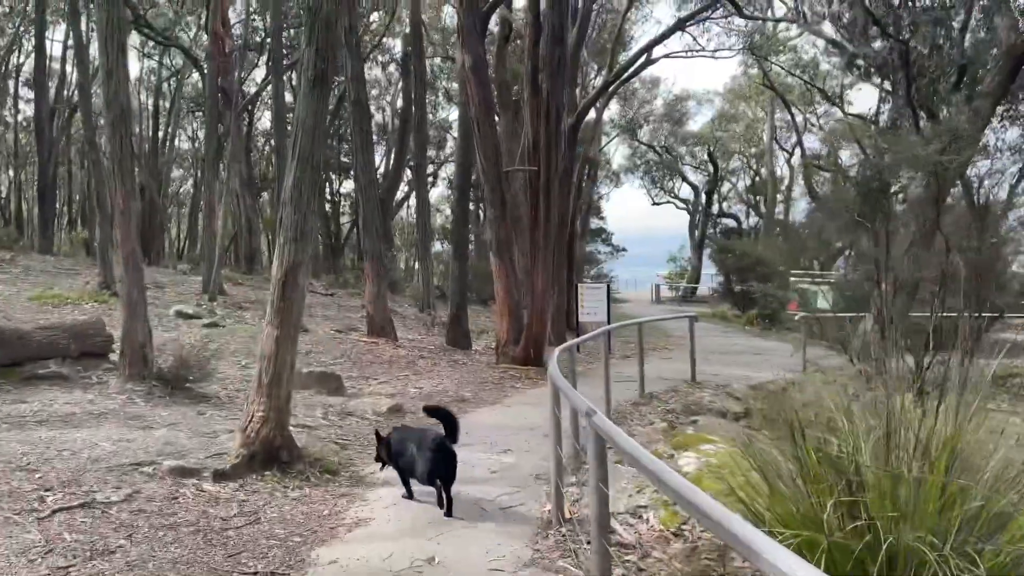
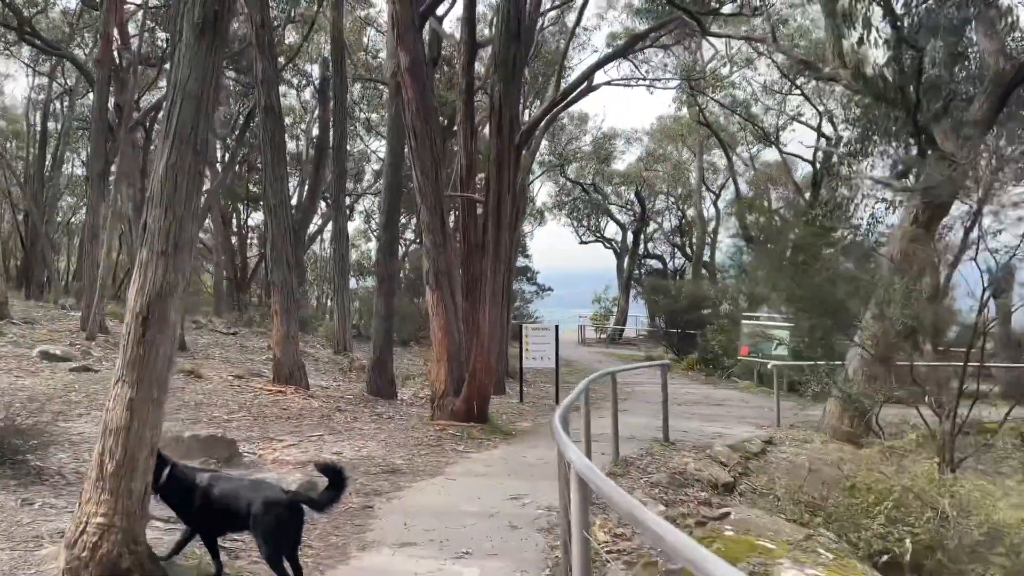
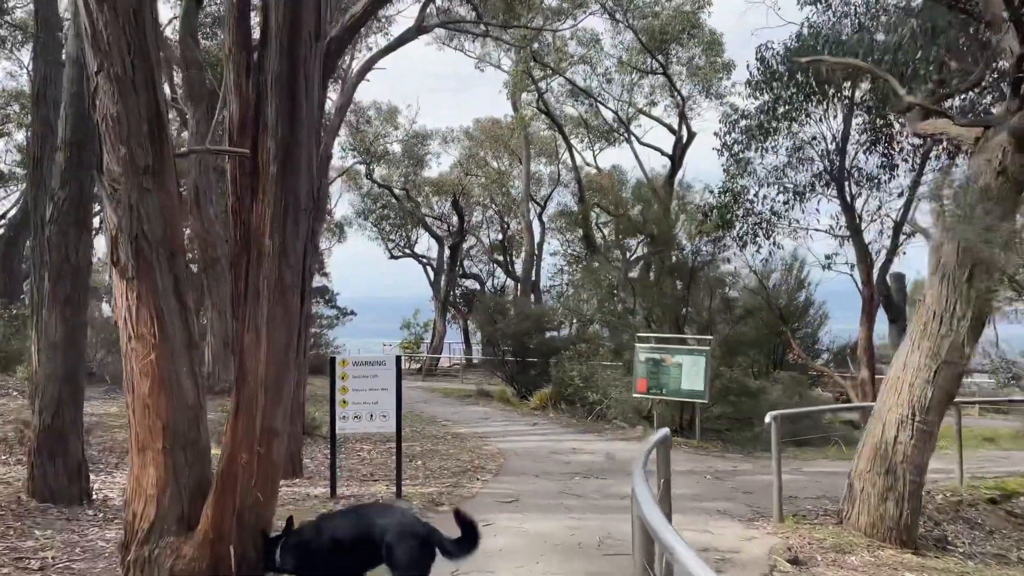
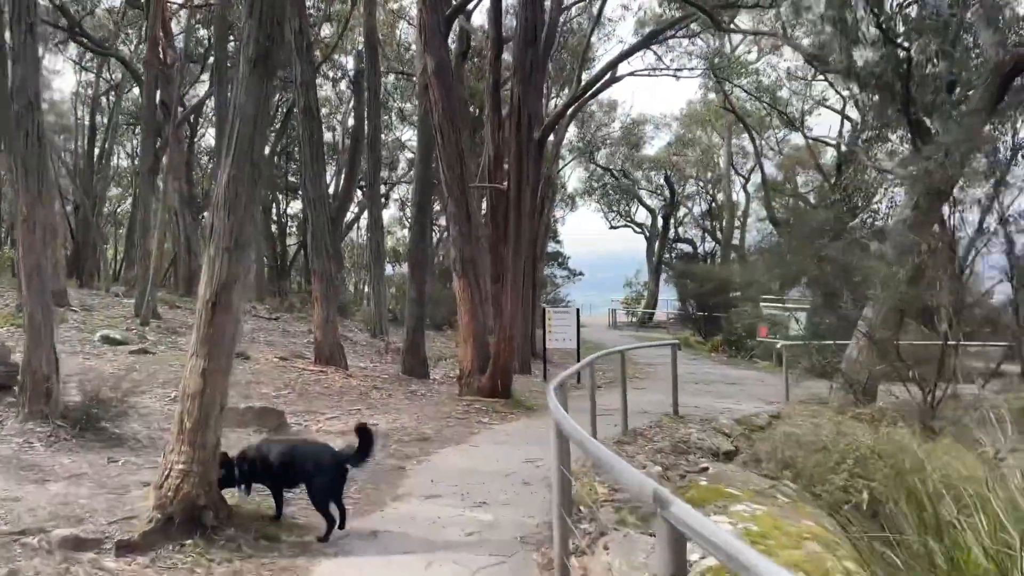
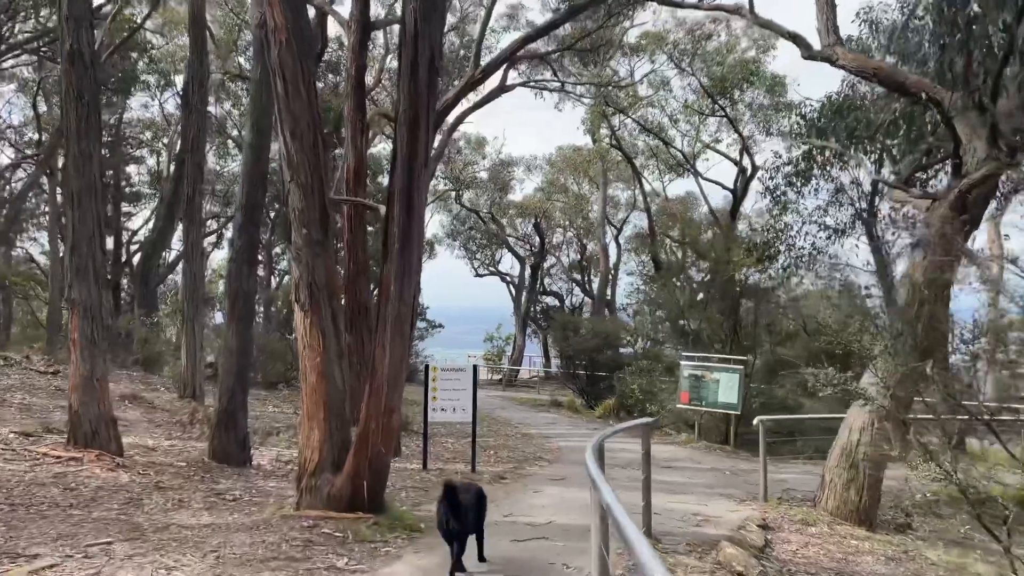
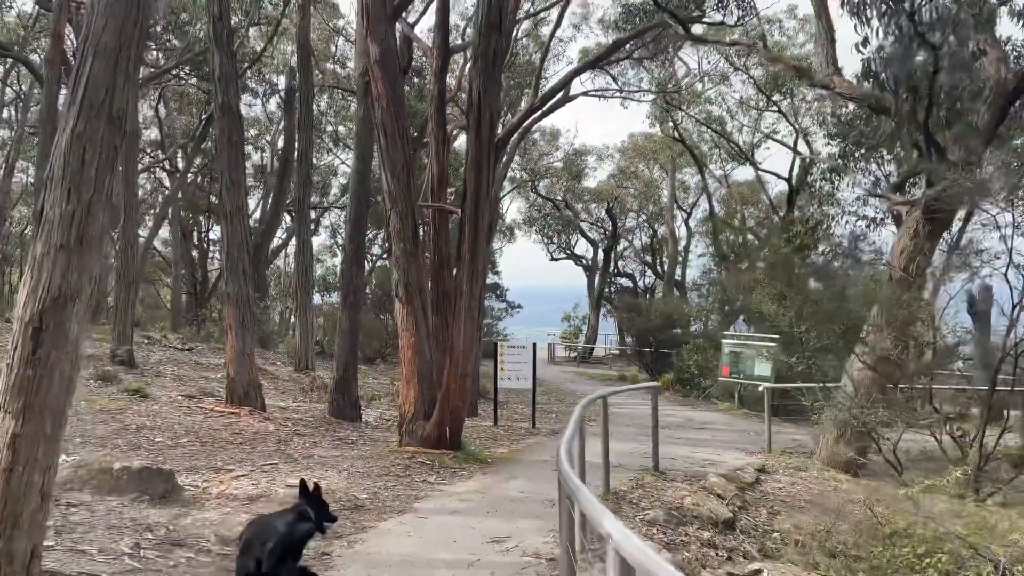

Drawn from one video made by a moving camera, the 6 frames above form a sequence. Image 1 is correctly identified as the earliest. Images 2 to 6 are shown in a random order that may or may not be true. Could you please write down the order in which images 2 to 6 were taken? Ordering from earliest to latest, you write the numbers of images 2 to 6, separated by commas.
4, 2, 6, 5, 3
